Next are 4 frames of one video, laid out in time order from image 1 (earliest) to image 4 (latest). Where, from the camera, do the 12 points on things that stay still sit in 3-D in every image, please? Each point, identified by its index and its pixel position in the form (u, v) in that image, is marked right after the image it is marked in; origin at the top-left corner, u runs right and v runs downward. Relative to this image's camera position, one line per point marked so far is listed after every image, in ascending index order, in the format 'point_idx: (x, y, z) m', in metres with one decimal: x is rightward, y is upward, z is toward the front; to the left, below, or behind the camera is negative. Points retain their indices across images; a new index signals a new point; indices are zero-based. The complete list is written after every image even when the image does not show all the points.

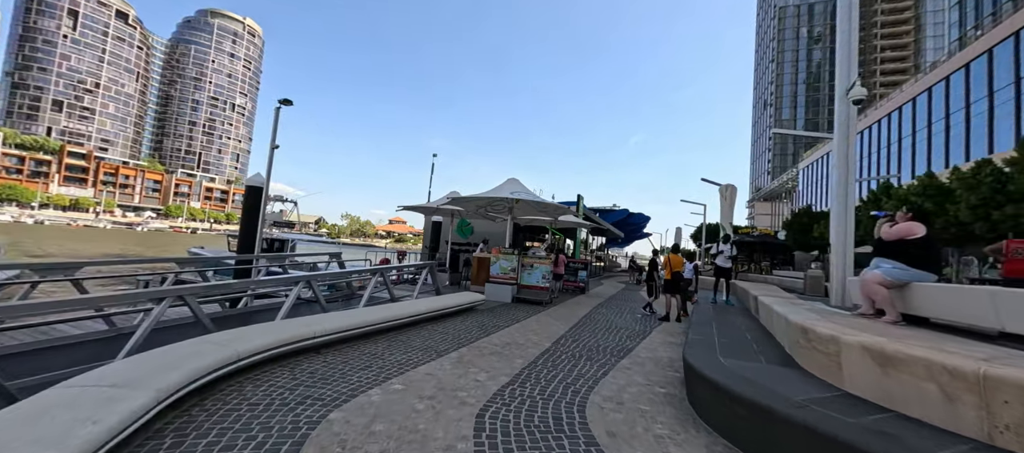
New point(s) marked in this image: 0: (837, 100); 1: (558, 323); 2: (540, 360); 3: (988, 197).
0: (+6.5, +2.5, +7.0) m
1: (+1.2, -2.4, +8.5) m
2: (+0.4, -2.1, +5.5) m
3: (+18.2, +1.2, +13.3) m
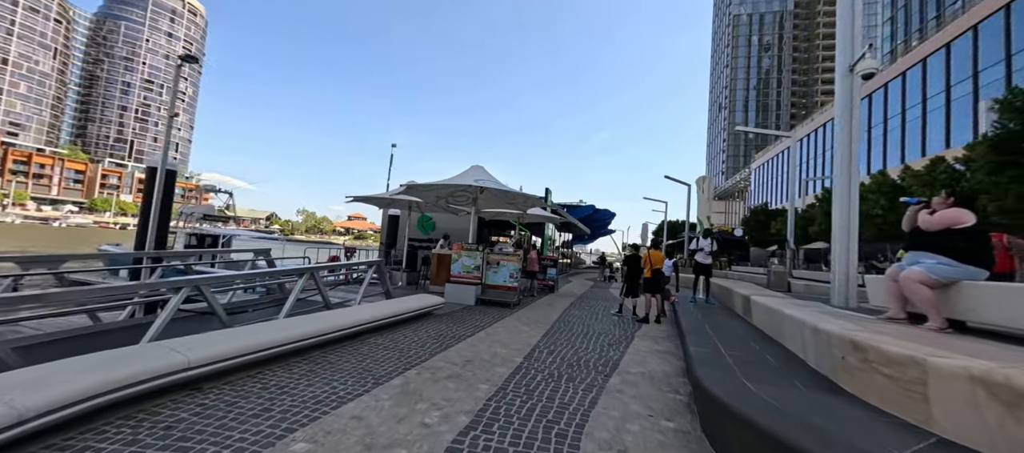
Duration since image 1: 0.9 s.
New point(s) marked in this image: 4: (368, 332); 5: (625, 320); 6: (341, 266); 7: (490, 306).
0: (+5.9, +2.7, +6.3) m
1: (+0.4, -2.2, +7.4) m
2: (0.0, -2.0, +4.3) m
3: (+16.9, +1.3, +13.7) m
4: (-2.6, -1.9, +6.5) m
5: (+2.9, -2.4, +9.1) m
6: (-3.7, -0.9, +7.7) m
7: (-0.6, -2.3, +10.0) m
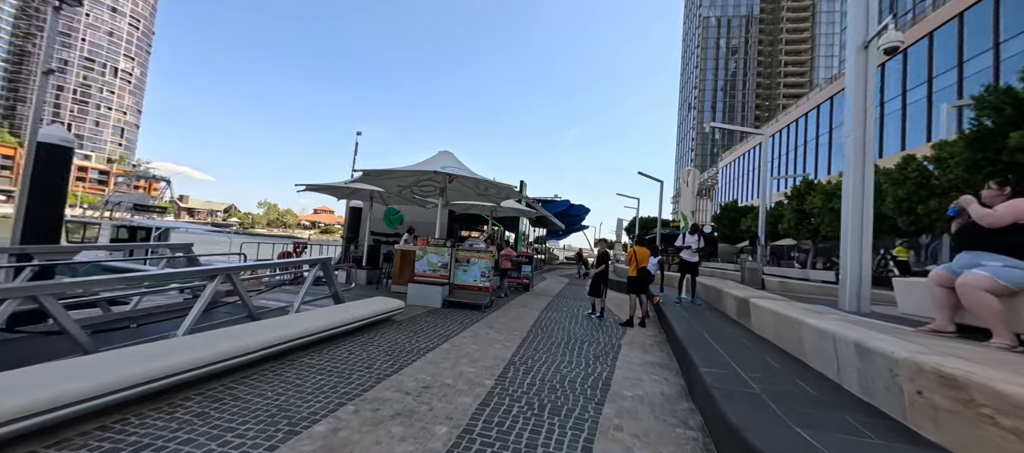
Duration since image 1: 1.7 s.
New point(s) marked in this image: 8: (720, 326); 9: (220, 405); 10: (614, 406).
0: (+5.4, +2.8, +5.6) m
1: (-0.1, -2.0, +6.4) m
2: (-0.3, -1.9, +3.3) m
3: (+15.9, +1.4, +13.9) m
4: (-3.1, -1.8, +5.2) m
5: (+2.3, -2.3, +8.3) m
6: (-4.3, -0.7, +6.3) m
7: (-1.4, -2.1, +8.9) m
8: (+3.8, -1.8, +6.5) m
9: (-2.8, -1.7, +3.4) m
10: (+1.1, -2.0, +3.9) m
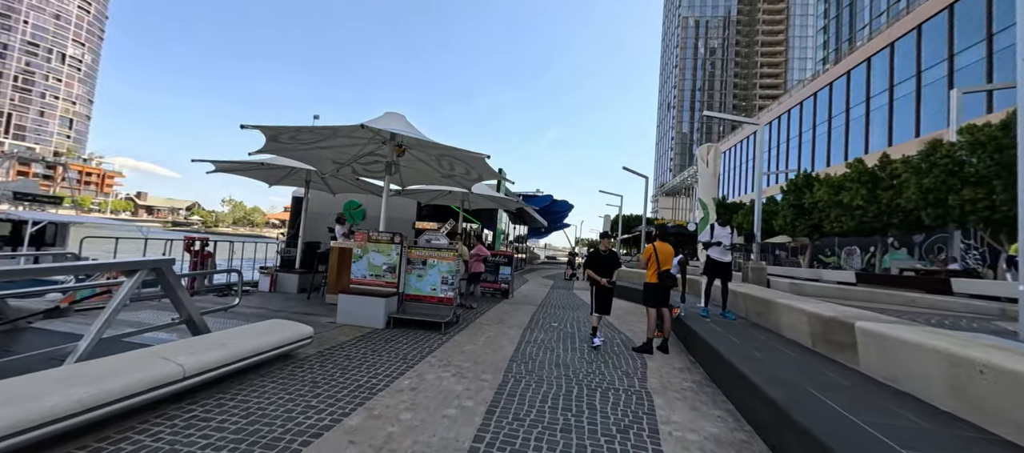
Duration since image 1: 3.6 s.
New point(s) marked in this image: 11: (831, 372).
0: (+5.1, +3.0, +3.5) m
1: (-0.5, -1.8, +3.9) m
2: (-0.5, -1.7, +0.8) m
3: (+15.1, +1.6, +12.3) m
4: (-3.4, -1.6, +2.6) m
5: (+1.8, -2.1, +6.0) m
6: (-4.6, -0.5, +3.6) m
7: (-1.9, -1.9, +6.4) m
8: (+3.5, -1.6, +4.2) m
9: (-3.0, -1.5, +0.7) m
10: (+0.9, -1.8, +1.5) m
11: (+3.5, -1.6, +3.9) m
